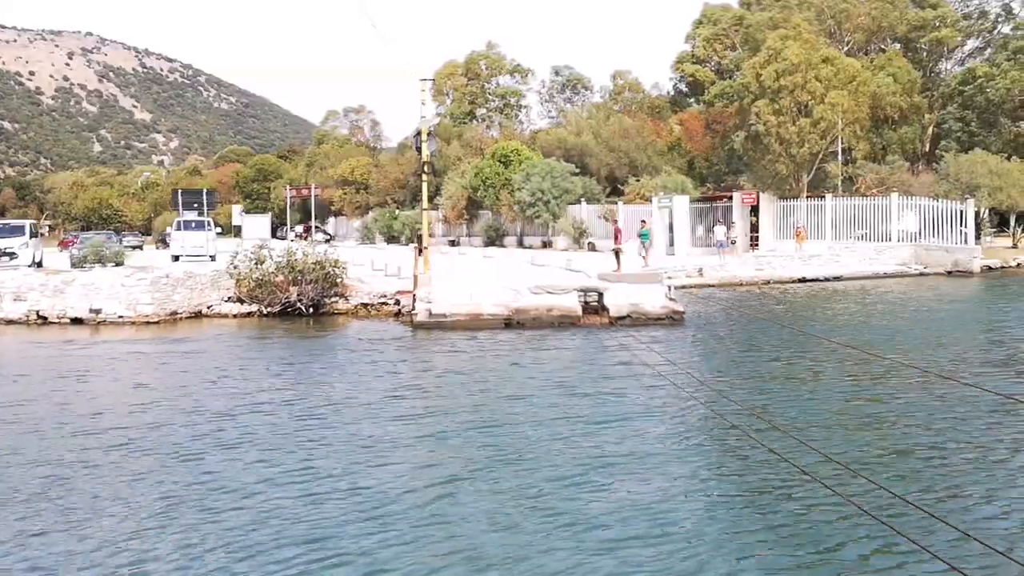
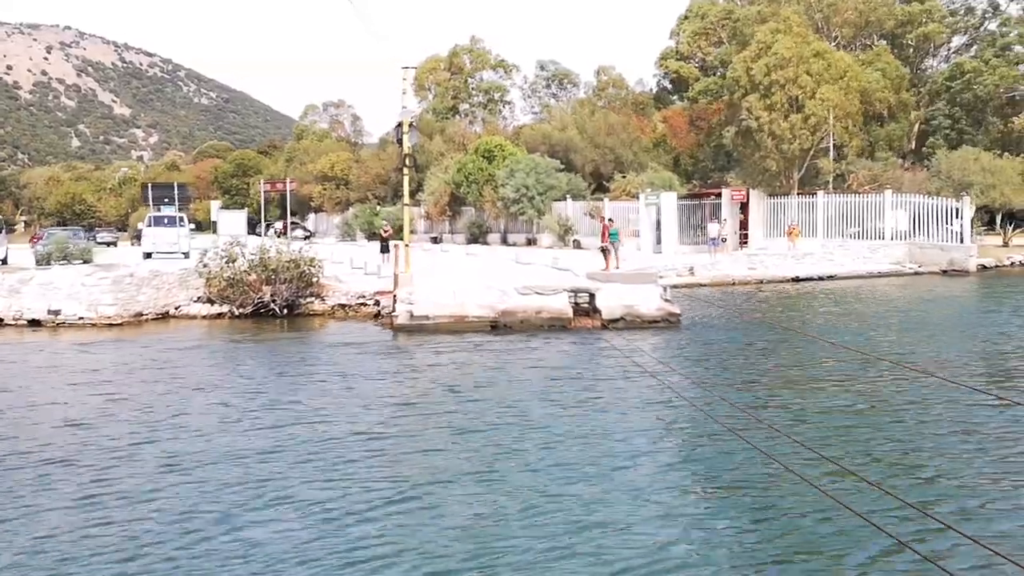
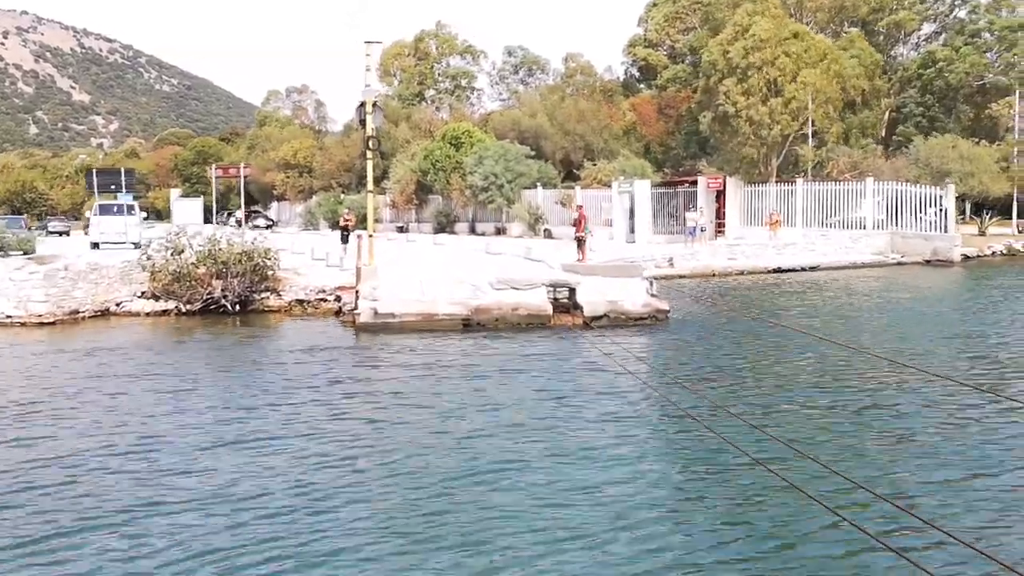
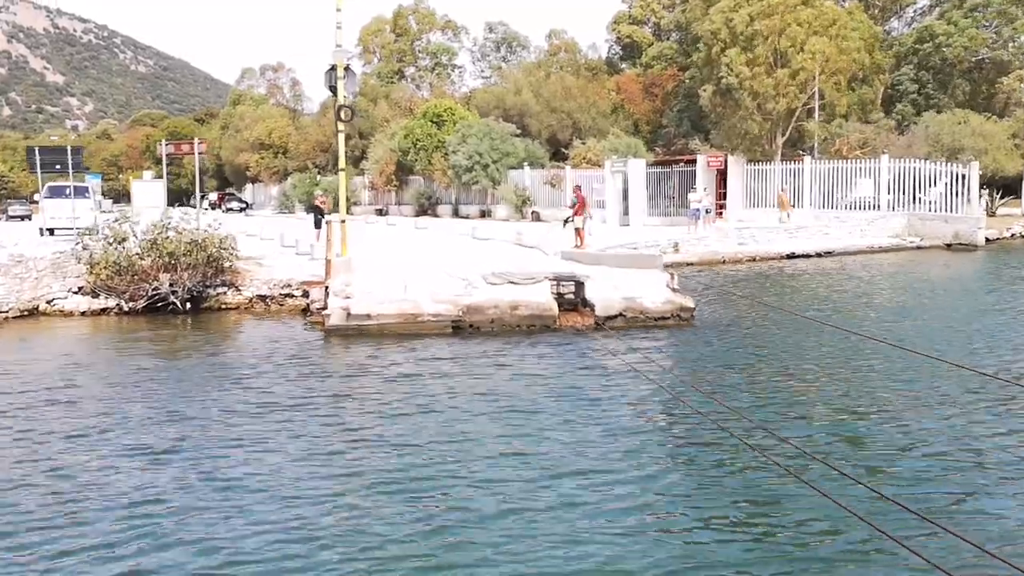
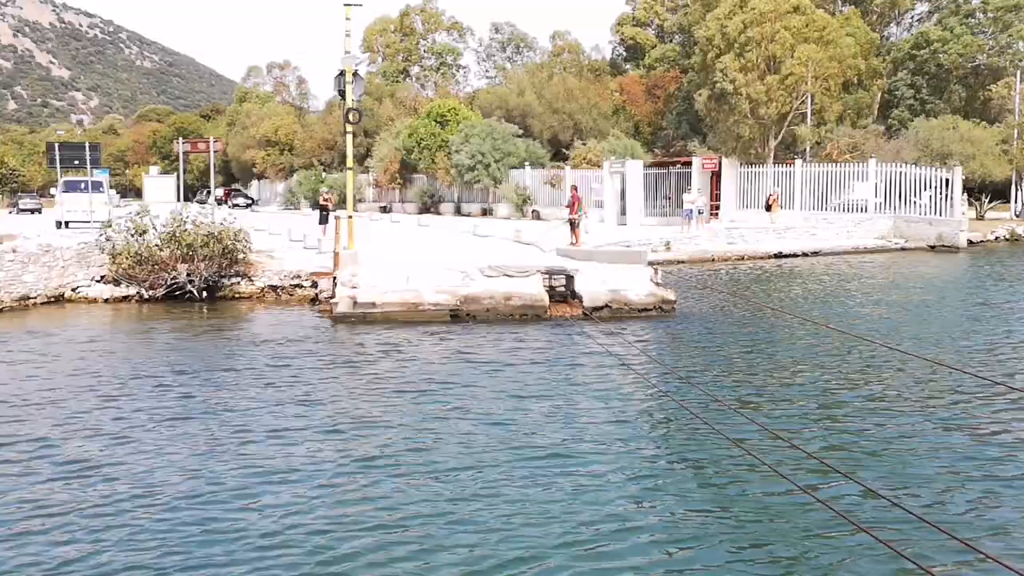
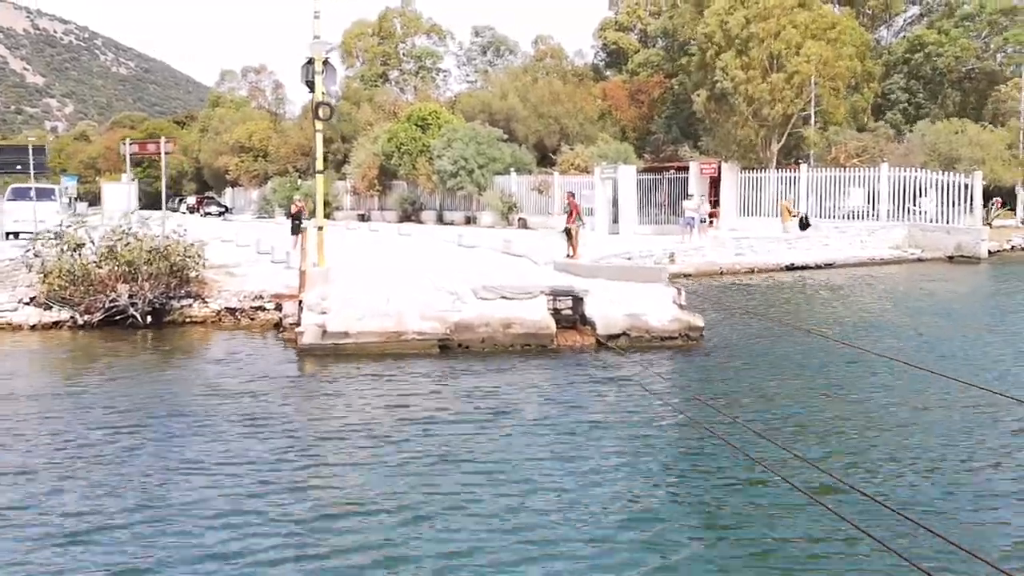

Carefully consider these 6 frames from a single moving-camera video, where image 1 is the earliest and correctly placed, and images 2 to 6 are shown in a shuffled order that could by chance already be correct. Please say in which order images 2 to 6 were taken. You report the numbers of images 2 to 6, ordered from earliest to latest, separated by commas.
2, 3, 5, 4, 6
